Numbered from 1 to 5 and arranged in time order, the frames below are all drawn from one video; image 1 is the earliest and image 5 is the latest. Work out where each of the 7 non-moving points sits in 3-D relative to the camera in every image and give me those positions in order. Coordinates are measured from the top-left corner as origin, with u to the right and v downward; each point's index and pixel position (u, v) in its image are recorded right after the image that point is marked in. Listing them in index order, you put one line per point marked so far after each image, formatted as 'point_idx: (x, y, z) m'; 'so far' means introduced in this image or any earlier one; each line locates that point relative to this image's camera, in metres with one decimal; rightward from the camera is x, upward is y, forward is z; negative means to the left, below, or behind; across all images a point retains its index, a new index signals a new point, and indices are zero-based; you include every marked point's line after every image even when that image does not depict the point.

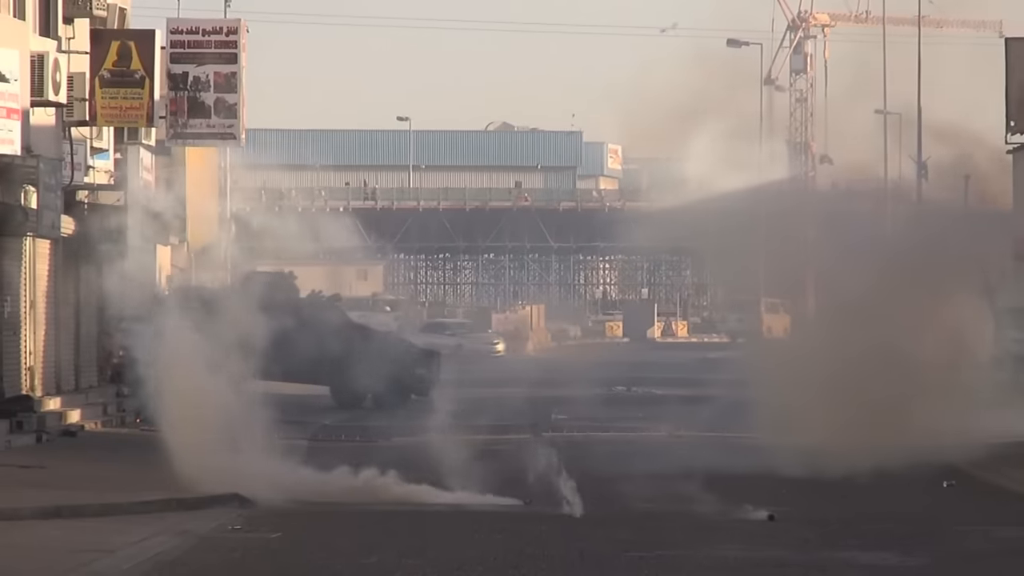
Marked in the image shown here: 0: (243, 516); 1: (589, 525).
0: (-2.2, -1.9, +13.5) m
1: (+0.6, -2.0, +13.4) m
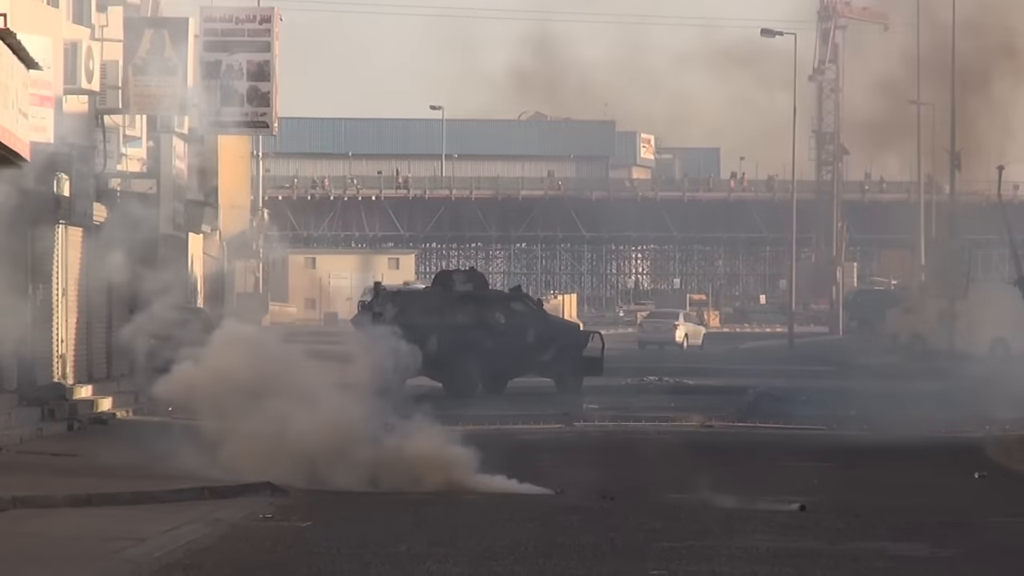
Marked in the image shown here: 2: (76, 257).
0: (-2.0, -1.8, +13.5) m
1: (+0.9, -1.9, +13.4) m
2: (-5.2, +0.4, +19.0) m
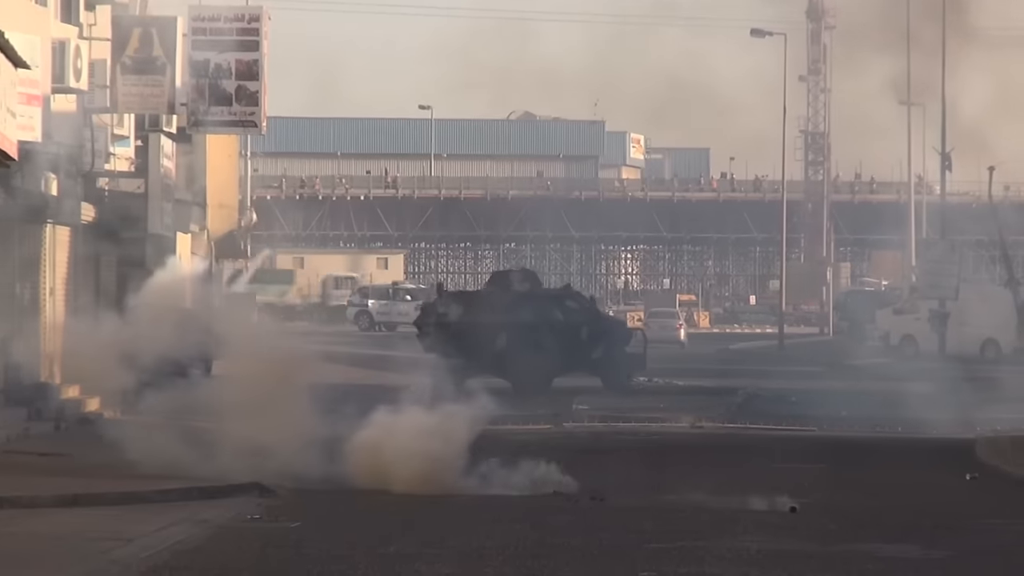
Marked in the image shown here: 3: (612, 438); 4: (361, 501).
0: (-2.1, -1.8, +13.5) m
1: (+0.8, -1.9, +13.3) m
2: (-5.3, +0.4, +19.0) m
3: (+1.0, -1.6, +16.8) m
4: (-1.3, -1.8, +13.6) m
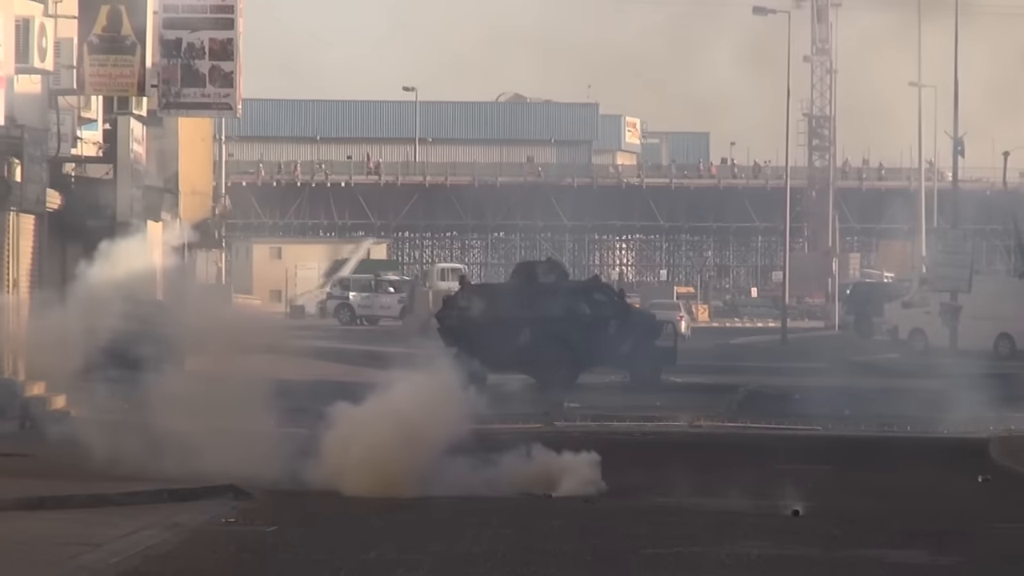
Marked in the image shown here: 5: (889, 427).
0: (-2.2, -1.8, +12.7) m
1: (+0.7, -1.8, +12.6) m
2: (-5.4, +0.5, +18.2) m
3: (+0.9, -1.5, +16.1) m
4: (-1.4, -1.8, +12.9) m
5: (+3.9, -1.4, +16.5) m
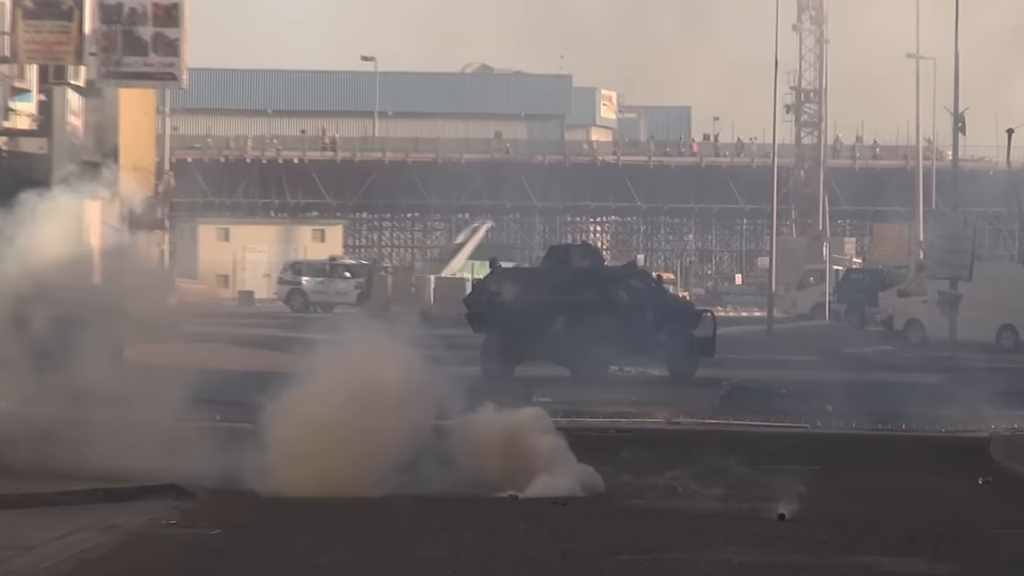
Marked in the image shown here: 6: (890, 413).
0: (-2.5, -1.6, +11.7) m
1: (+0.4, -1.7, +11.6) m
2: (-5.7, +0.6, +17.2) m
3: (+0.7, -1.4, +15.1) m
4: (-1.7, -1.6, +11.9) m
5: (+3.6, -1.3, +15.5) m
6: (+3.9, -1.3, +16.7) m
